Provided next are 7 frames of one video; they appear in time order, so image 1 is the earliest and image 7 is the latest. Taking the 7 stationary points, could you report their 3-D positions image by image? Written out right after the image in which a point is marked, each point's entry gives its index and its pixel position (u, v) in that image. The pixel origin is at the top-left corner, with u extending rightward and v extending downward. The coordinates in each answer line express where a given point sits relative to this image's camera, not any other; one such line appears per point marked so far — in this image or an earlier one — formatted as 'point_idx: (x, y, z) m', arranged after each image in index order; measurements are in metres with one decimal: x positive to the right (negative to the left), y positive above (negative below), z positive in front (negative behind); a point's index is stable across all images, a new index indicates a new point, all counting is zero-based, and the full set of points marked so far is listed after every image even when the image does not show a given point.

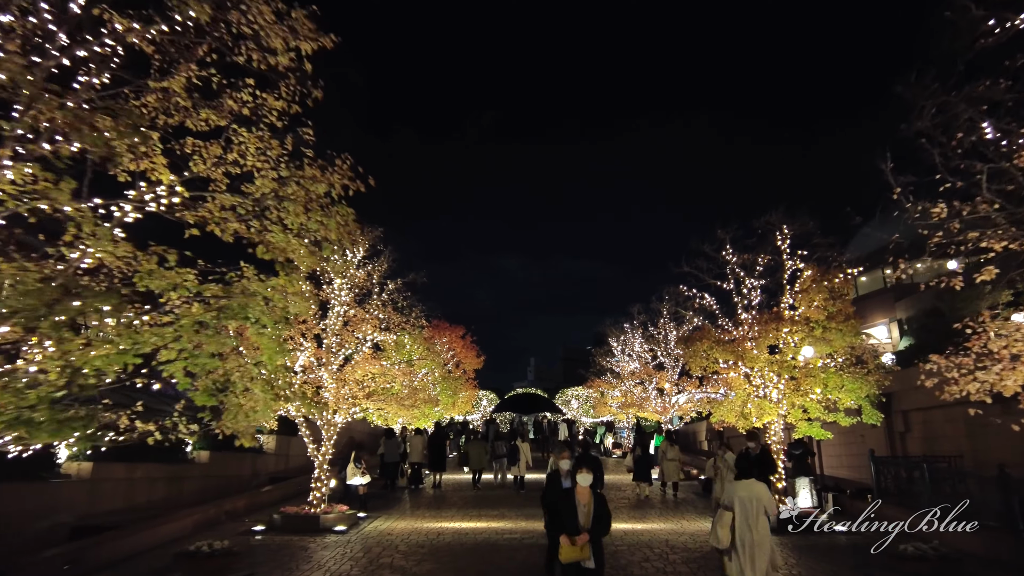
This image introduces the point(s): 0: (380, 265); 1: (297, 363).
0: (-2.9, +0.5, +15.1) m
1: (-4.3, -1.5, +13.2) m
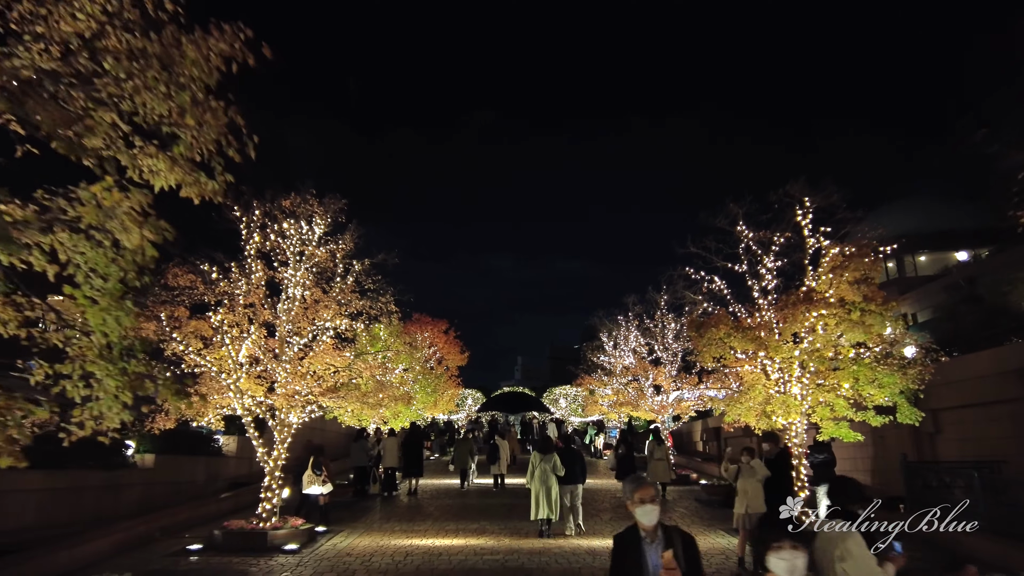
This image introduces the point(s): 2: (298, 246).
0: (-3.2, +0.9, +13.2) m
1: (-4.5, -1.1, +11.3) m
2: (-3.9, +0.8, +12.5) m
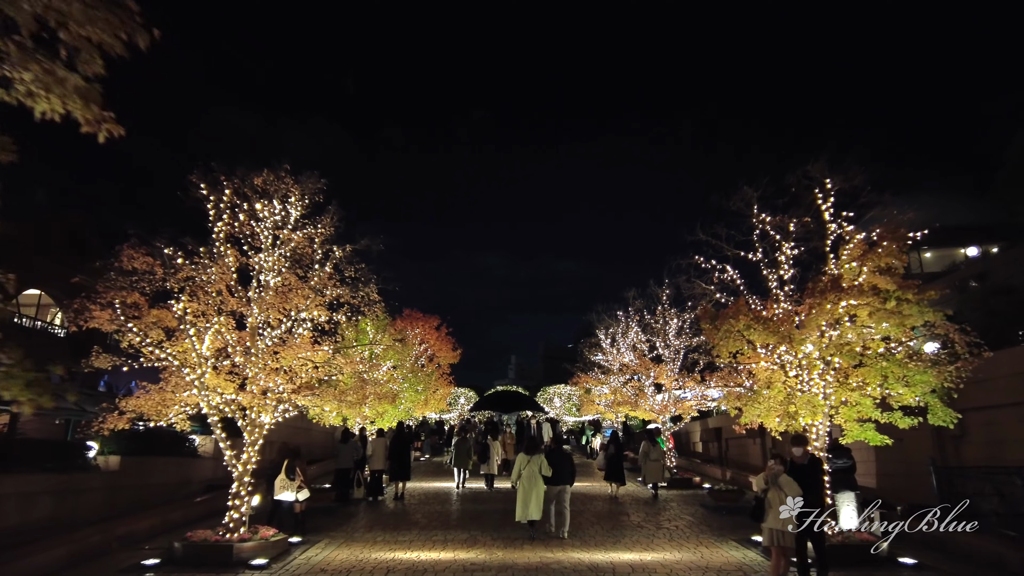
0: (-3.3, +1.1, +12.1) m
1: (-4.6, -0.9, +10.2) m
2: (-4.0, +1.0, +11.4) m
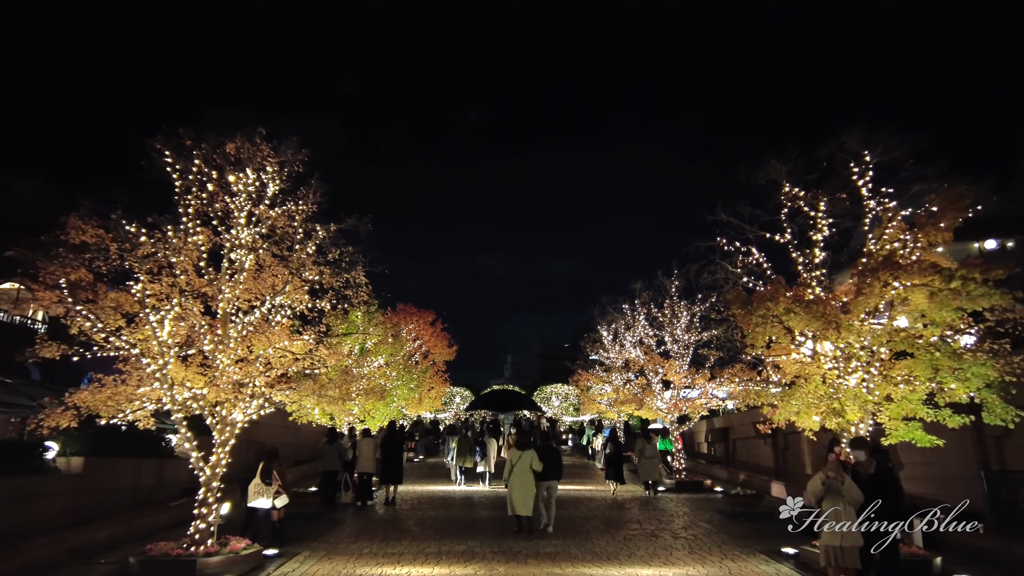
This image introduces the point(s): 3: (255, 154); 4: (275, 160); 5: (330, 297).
0: (-3.3, +1.4, +10.9) m
1: (-4.6, -0.6, +9.0) m
2: (-4.0, +1.3, +10.2) m
3: (-3.9, +2.0, +10.3) m
4: (-3.6, +1.9, +10.2) m
5: (-3.1, -0.1, +11.6) m
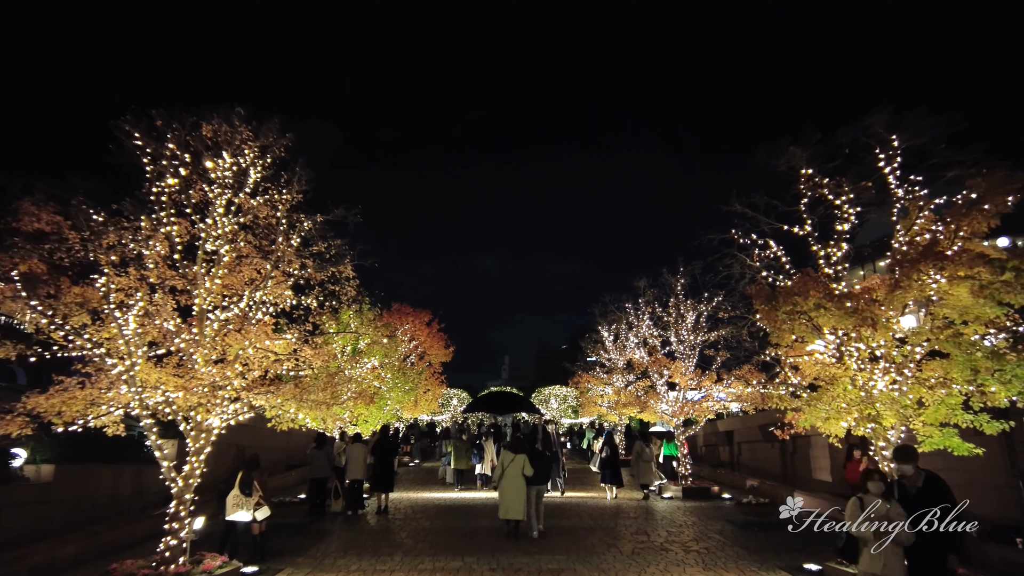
0: (-3.3, +1.5, +10.1) m
1: (-4.6, -0.5, +8.2) m
2: (-4.0, +1.4, +9.4) m
3: (-3.9, +2.1, +9.5) m
4: (-3.6, +2.0, +9.4) m
5: (-3.1, -0.1, +10.8) m
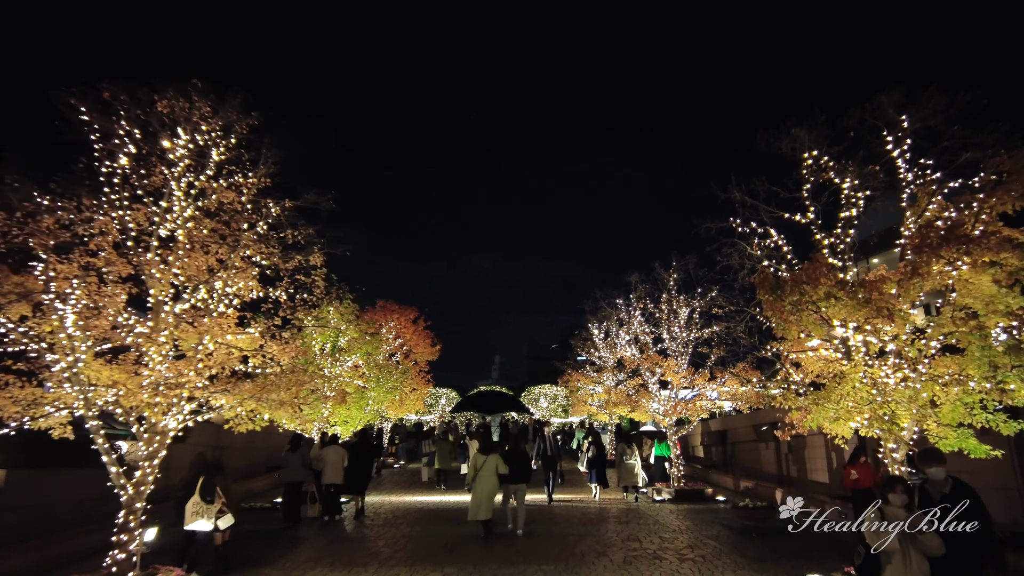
0: (-3.5, +1.6, +9.4) m
1: (-4.8, -0.4, +7.5) m
2: (-4.2, +1.5, +8.7) m
3: (-4.1, +2.2, +8.7) m
4: (-3.8, +2.1, +8.7) m
5: (-3.4, +0.1, +10.1) m
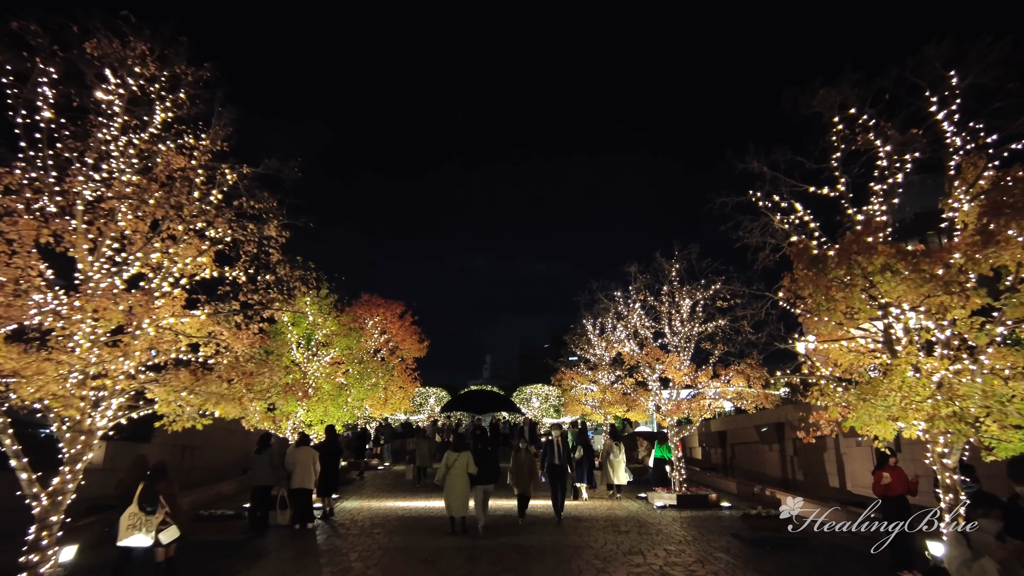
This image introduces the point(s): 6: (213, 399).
0: (-3.6, +1.9, +8.2) m
1: (-4.9, -0.1, +6.2) m
2: (-4.3, +1.8, +7.5) m
3: (-4.2, +2.5, +7.5) m
4: (-3.9, +2.4, +7.5) m
5: (-3.5, +0.3, +8.9) m
6: (-3.2, -1.2, +7.4) m
